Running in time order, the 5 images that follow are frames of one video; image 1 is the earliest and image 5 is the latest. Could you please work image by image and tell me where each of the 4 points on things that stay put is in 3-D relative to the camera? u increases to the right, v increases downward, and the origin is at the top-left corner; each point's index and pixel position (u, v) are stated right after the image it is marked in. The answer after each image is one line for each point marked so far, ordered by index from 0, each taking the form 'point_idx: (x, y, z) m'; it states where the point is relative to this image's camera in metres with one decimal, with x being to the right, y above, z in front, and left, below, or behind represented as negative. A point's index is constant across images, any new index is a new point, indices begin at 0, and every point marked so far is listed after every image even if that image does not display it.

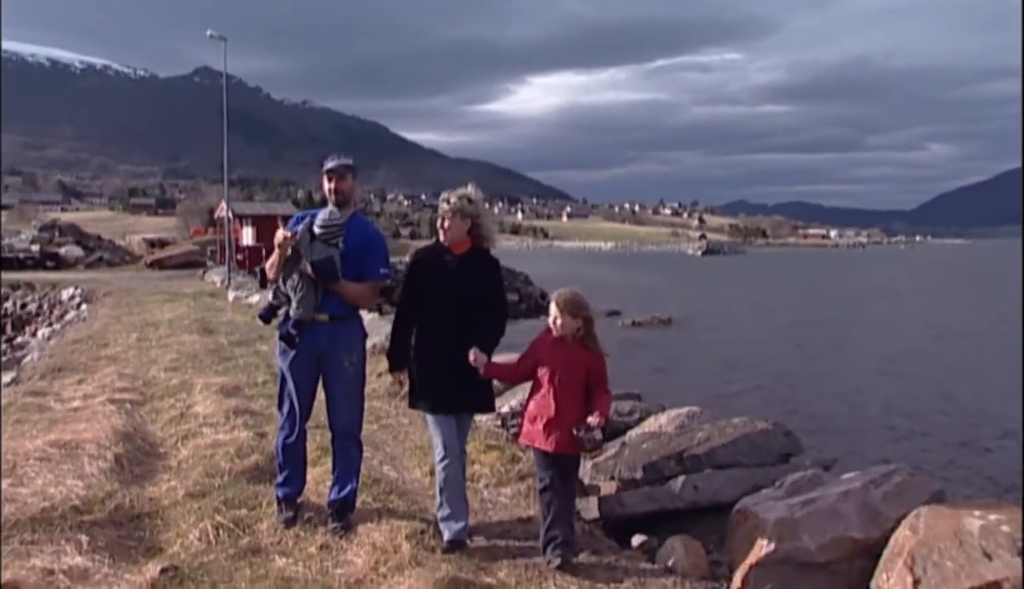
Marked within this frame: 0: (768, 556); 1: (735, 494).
0: (+1.7, -1.8, +5.7) m
1: (+2.1, -1.9, +8.0) m
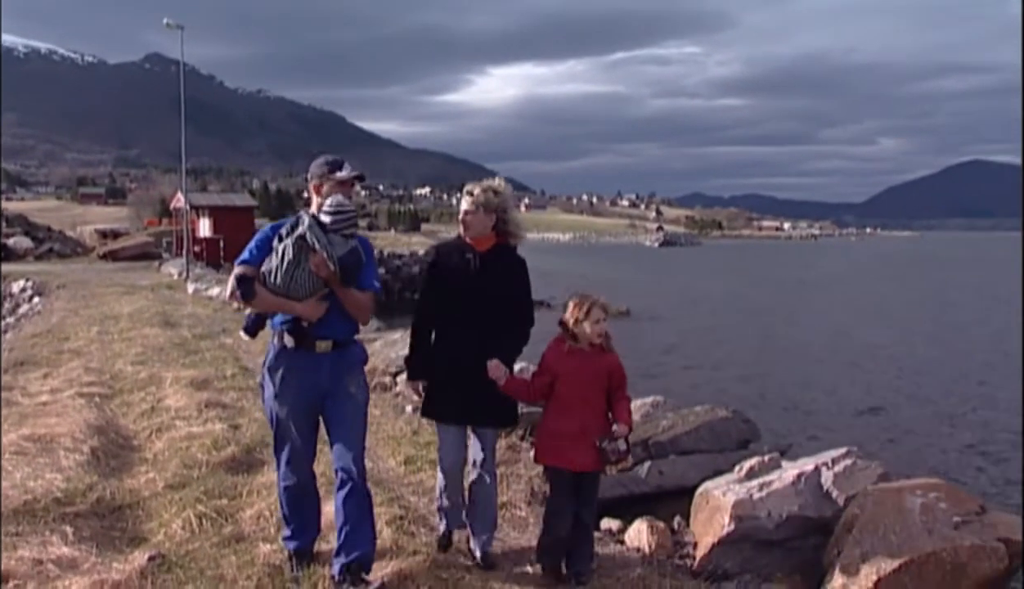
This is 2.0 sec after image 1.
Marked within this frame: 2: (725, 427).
0: (+1.7, -1.9, +6.6) m
1: (+2.0, -1.9, +8.9) m
2: (+2.6, -1.6, +10.0) m
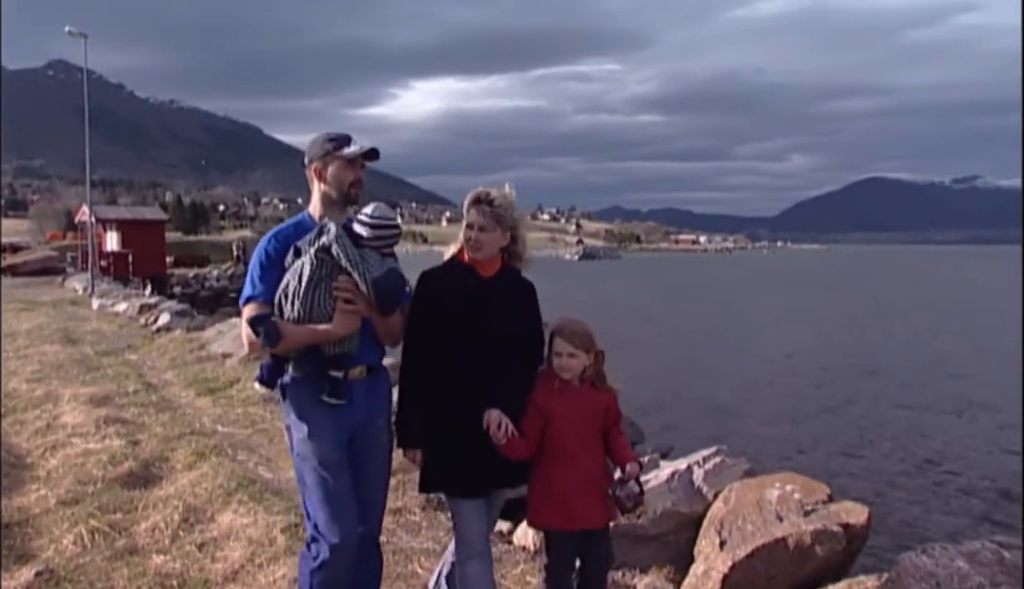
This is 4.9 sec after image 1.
0: (+0.5, -1.9, +7.4) m
1: (+0.5, -2.0, +9.7) m
2: (+1.0, -1.7, +10.9) m
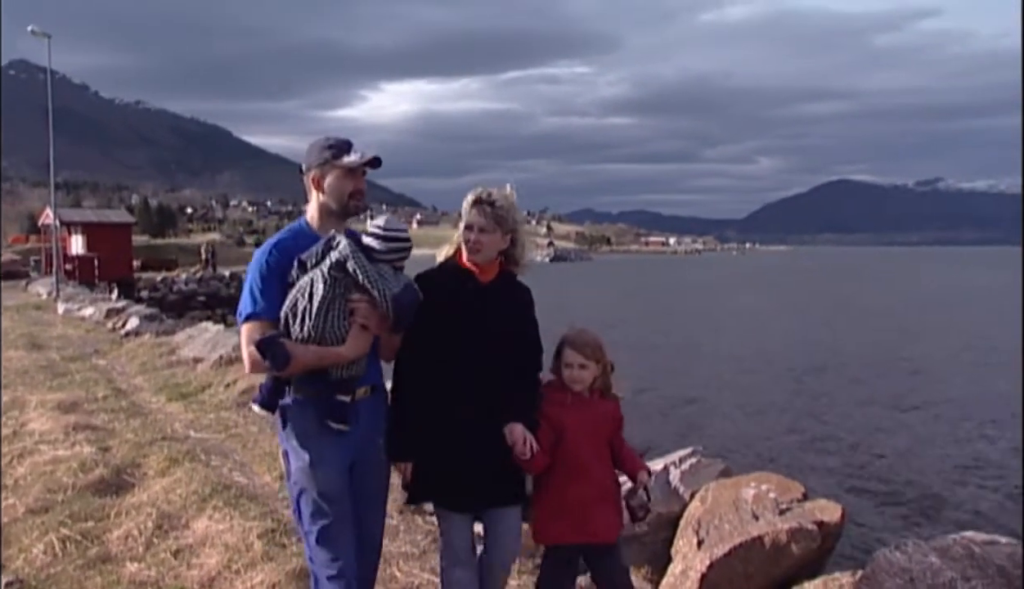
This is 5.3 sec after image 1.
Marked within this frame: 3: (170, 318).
0: (-0.8, -1.5, +6.7) m
1: (-0.6, -1.7, +9.0) m
2: (0.0, -1.4, +10.1) m
3: (-7.9, -0.6, +19.2) m
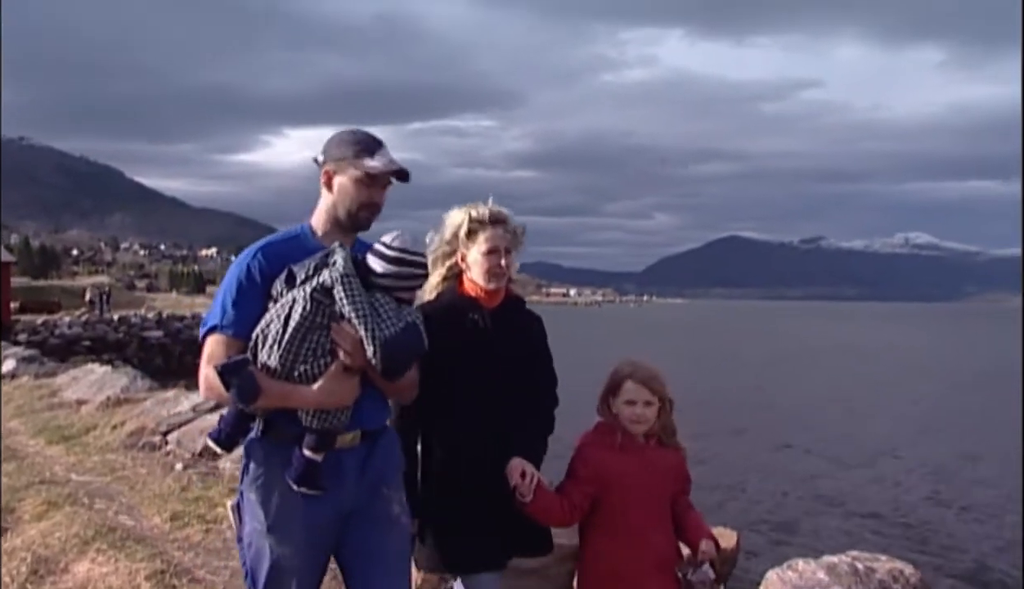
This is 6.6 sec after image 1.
0: (-1.6, -1.7, +6.5) m
1: (-1.6, -2.0, +8.8) m
2: (-1.2, -1.8, +10.1) m
3: (-10.1, -1.4, +18.2) m
